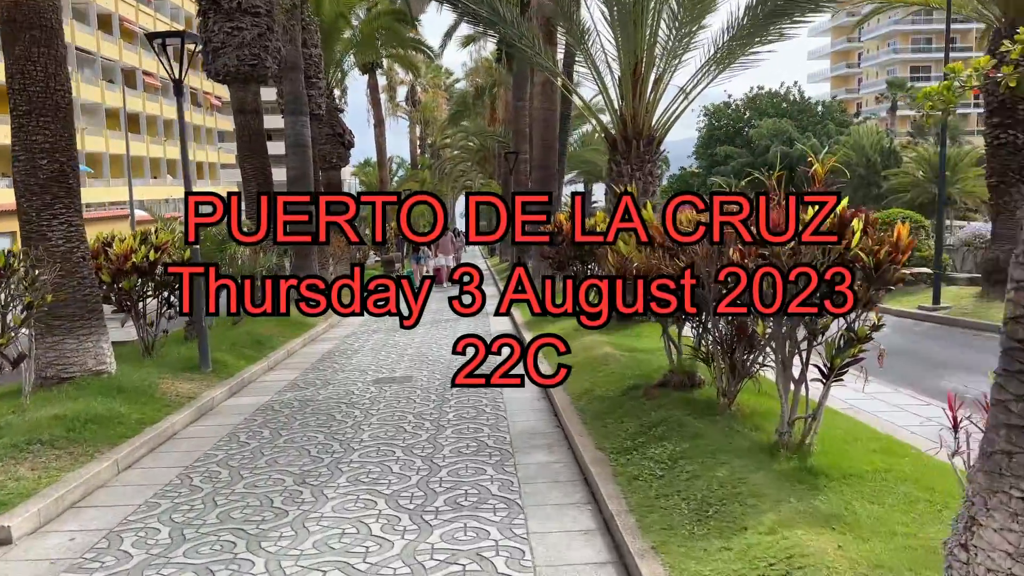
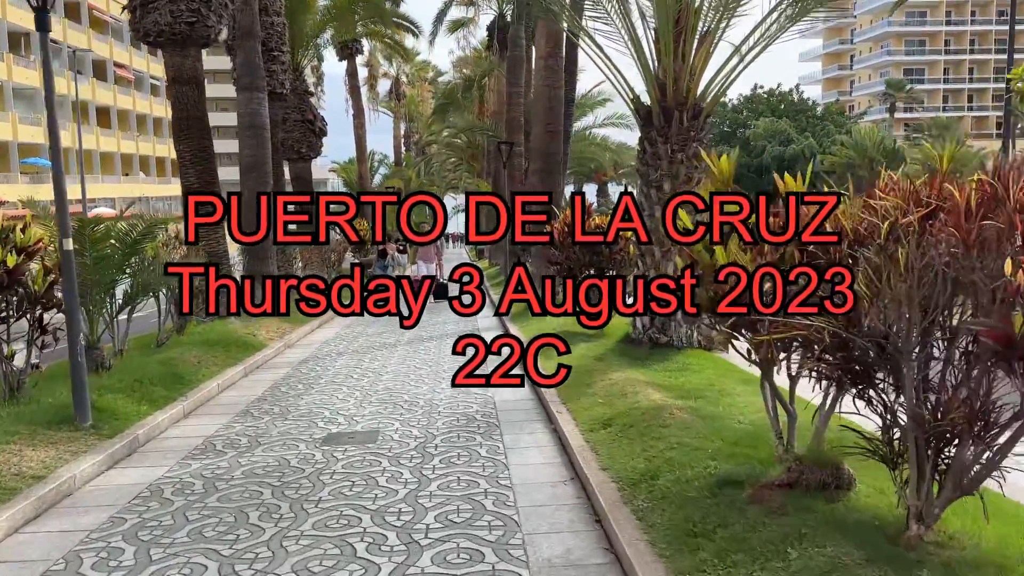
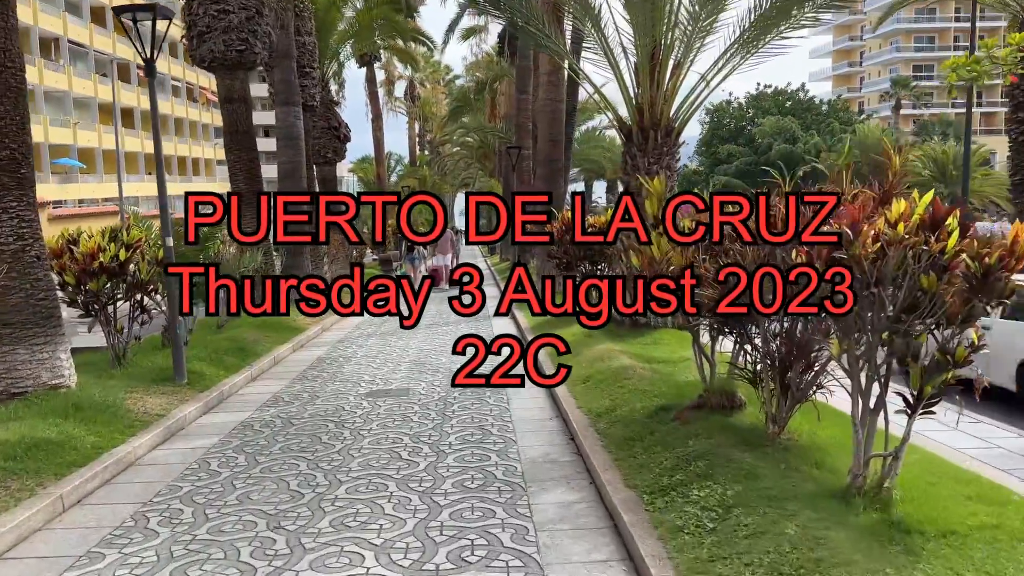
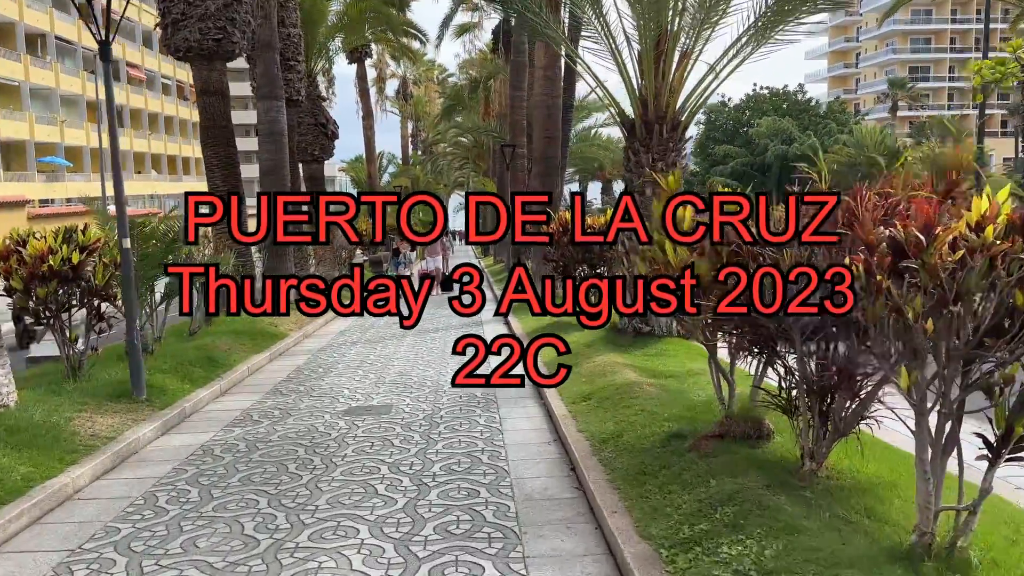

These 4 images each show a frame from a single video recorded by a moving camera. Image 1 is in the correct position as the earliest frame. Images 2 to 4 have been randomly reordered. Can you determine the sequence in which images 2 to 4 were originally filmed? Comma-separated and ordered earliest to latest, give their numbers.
3, 4, 2
